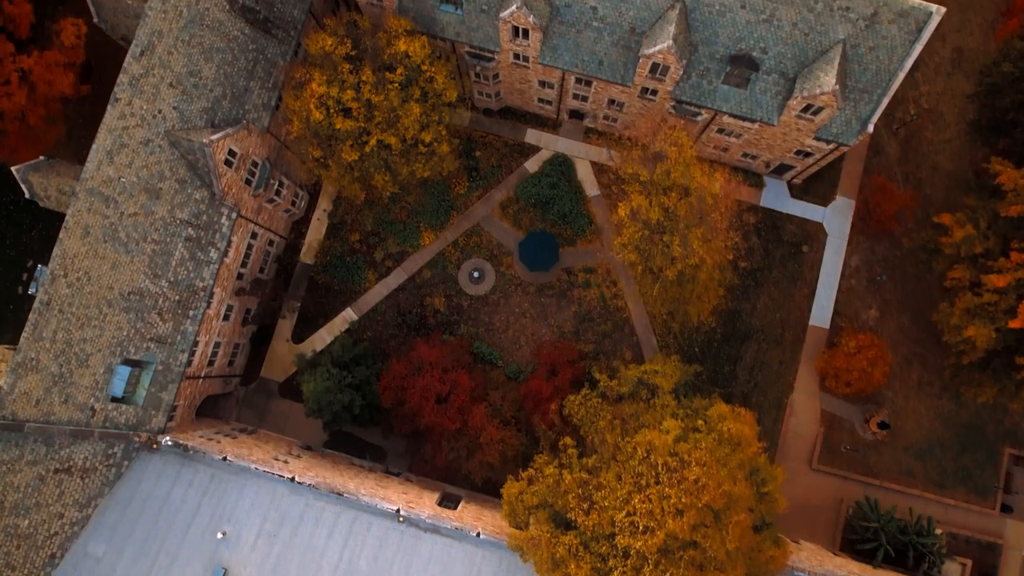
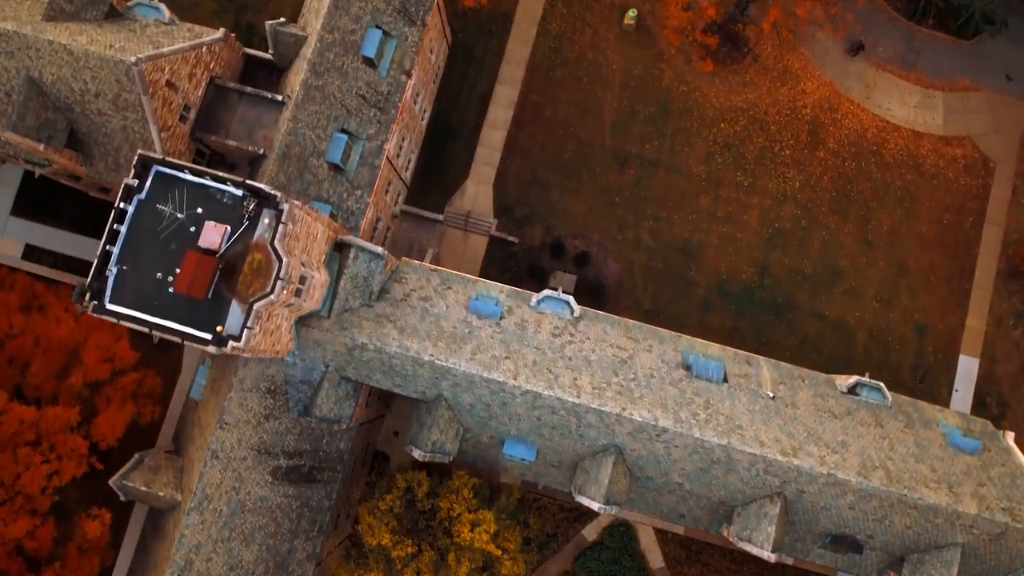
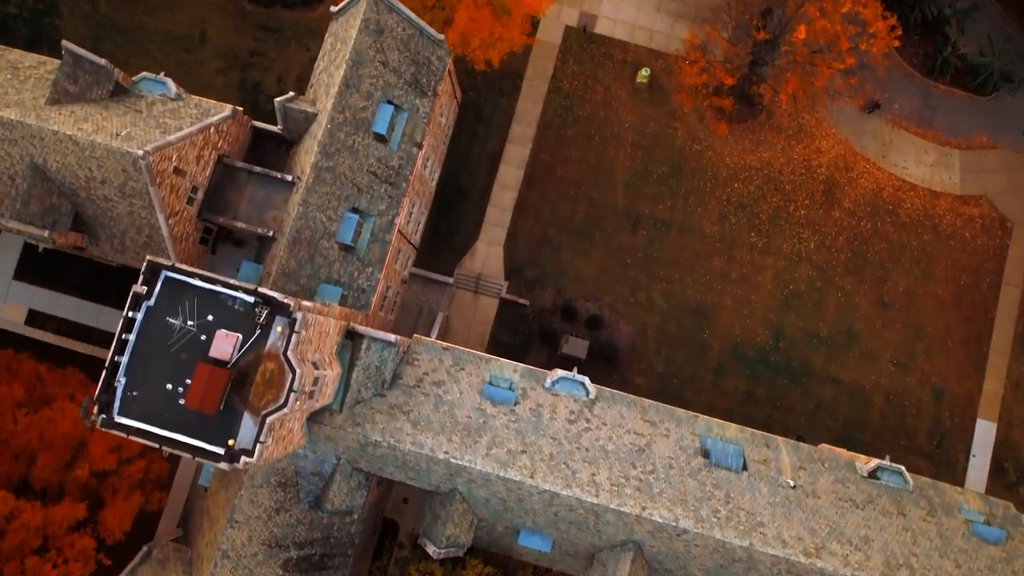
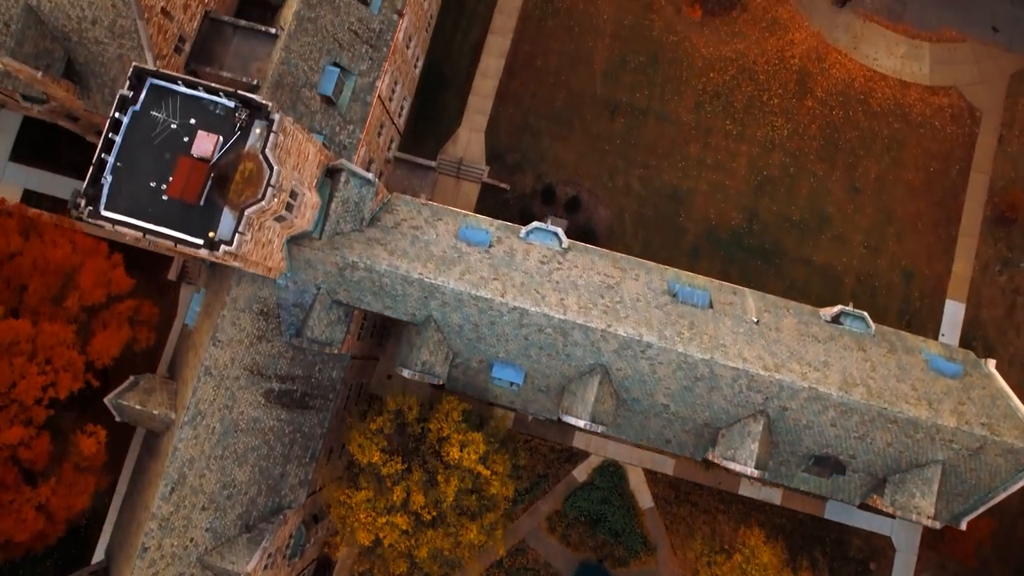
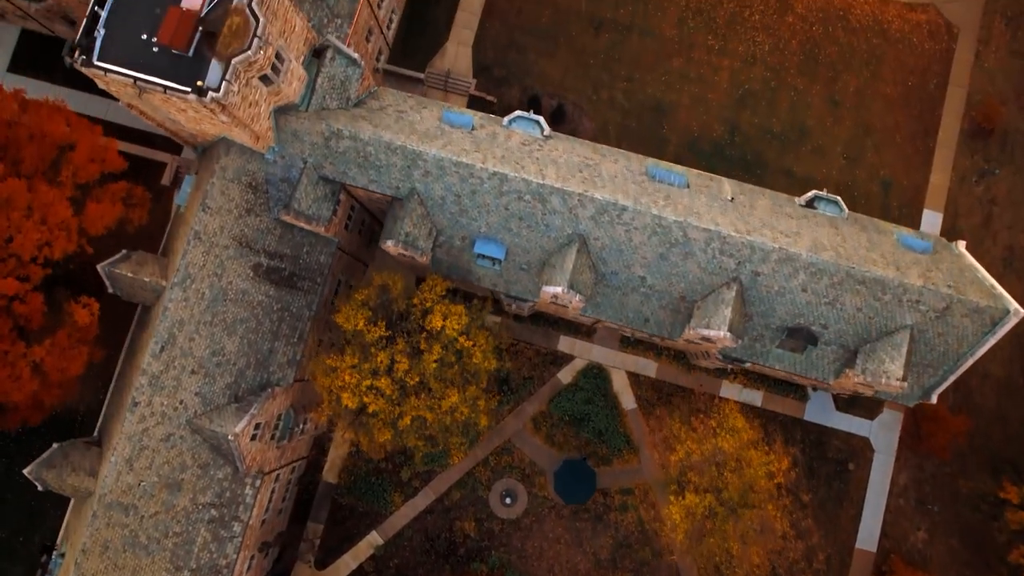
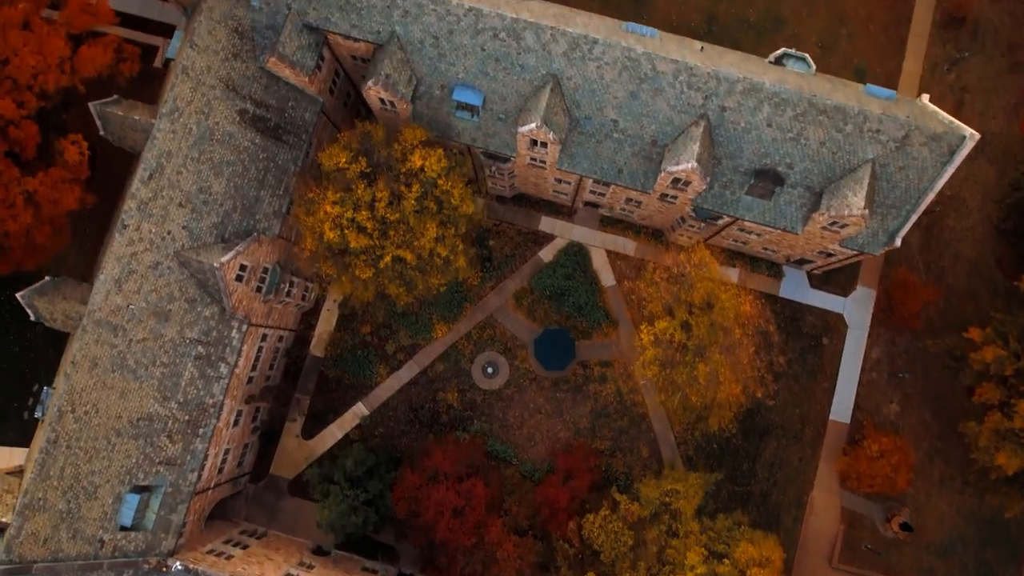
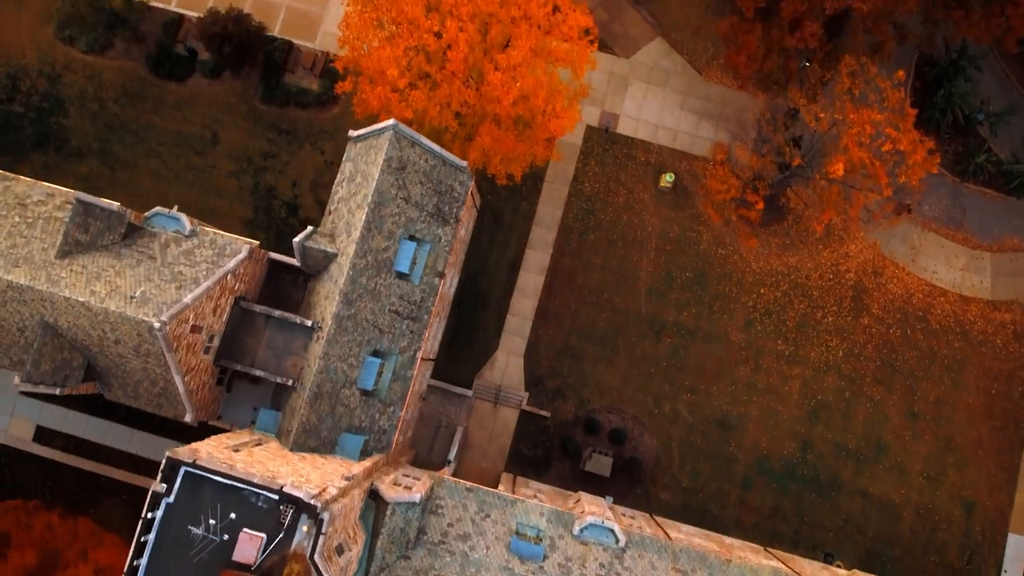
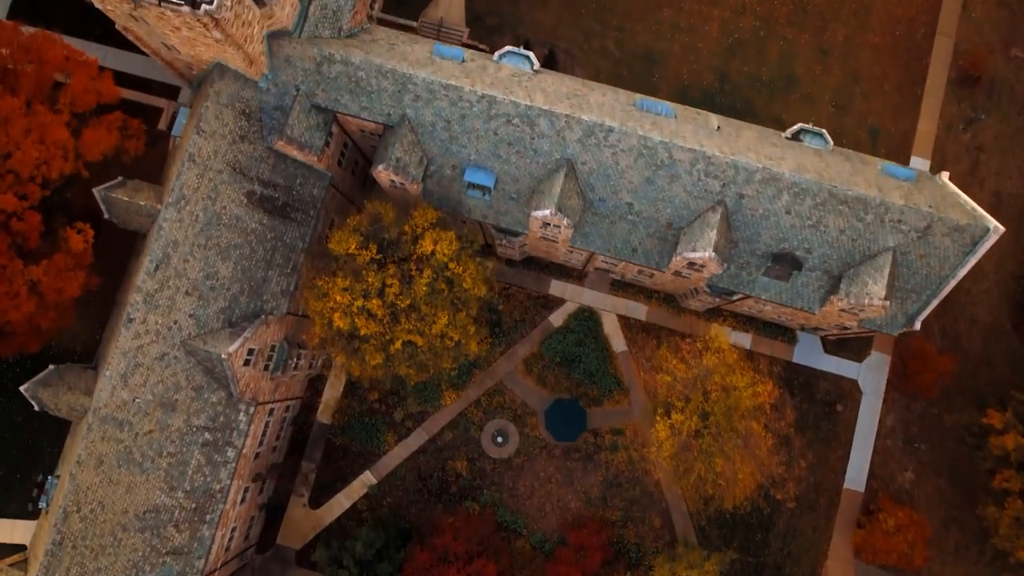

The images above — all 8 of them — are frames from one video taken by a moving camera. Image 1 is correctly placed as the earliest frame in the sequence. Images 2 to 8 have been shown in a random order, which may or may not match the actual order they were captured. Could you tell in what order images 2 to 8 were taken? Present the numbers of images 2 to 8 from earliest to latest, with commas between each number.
6, 8, 5, 4, 2, 3, 7
